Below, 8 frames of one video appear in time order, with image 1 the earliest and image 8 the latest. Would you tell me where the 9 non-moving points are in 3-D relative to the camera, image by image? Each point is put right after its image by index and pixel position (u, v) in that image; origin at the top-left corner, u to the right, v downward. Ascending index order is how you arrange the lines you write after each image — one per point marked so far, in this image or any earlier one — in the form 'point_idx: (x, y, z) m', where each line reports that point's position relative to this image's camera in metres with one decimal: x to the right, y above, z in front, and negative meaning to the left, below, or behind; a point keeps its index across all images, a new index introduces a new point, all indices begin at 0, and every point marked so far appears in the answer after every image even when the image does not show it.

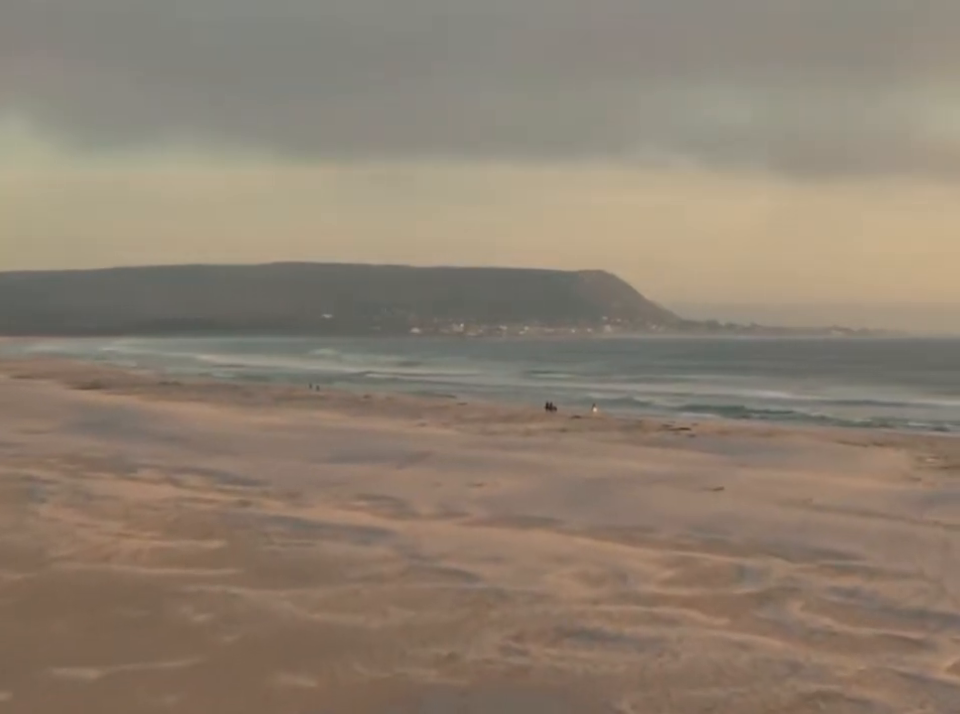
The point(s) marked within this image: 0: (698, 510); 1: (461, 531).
0: (+2.1, -1.5, +13.8) m
1: (-0.2, -1.6, +13.4) m
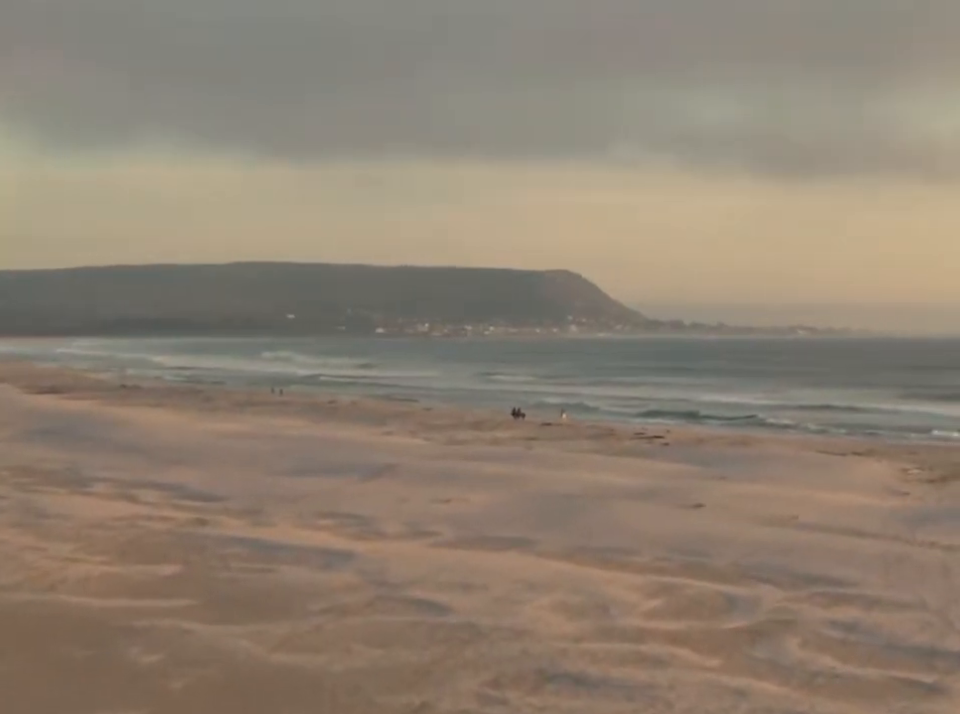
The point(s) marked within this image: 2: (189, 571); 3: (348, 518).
0: (+1.8, -1.6, +13.1) m
1: (-0.5, -1.8, +12.6) m
2: (-2.5, -1.9, +12.2) m
3: (-1.4, -1.7, +15.0) m
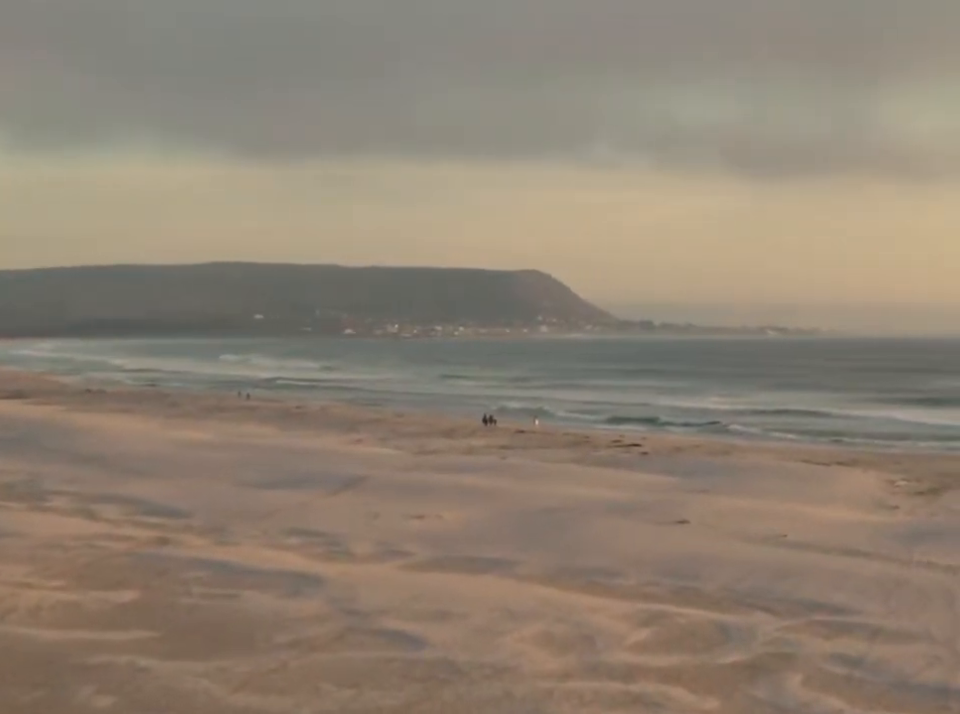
0: (+1.6, -1.7, +12.5) m
1: (-0.7, -1.9, +12.0) m
2: (-2.7, -2.0, +11.5) m
3: (-1.7, -1.8, +14.4) m
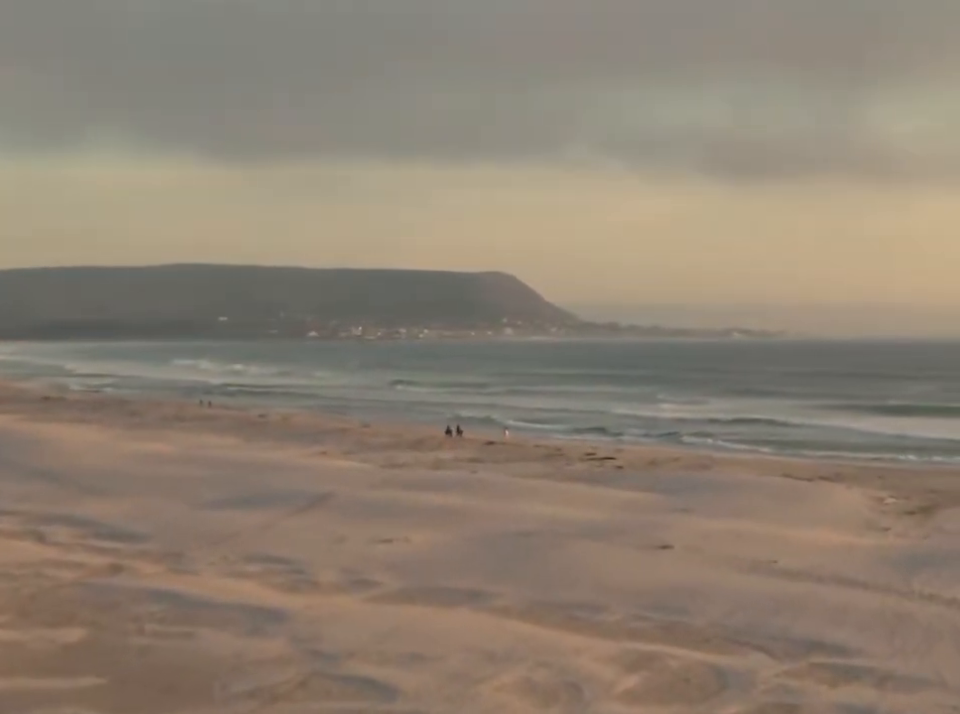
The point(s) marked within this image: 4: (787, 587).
0: (+1.4, -1.8, +11.8) m
1: (-0.9, -2.0, +11.2) m
2: (-2.9, -2.1, +10.7) m
3: (-1.9, -2.0, +13.6) m
4: (+2.4, -1.8, +11.1) m
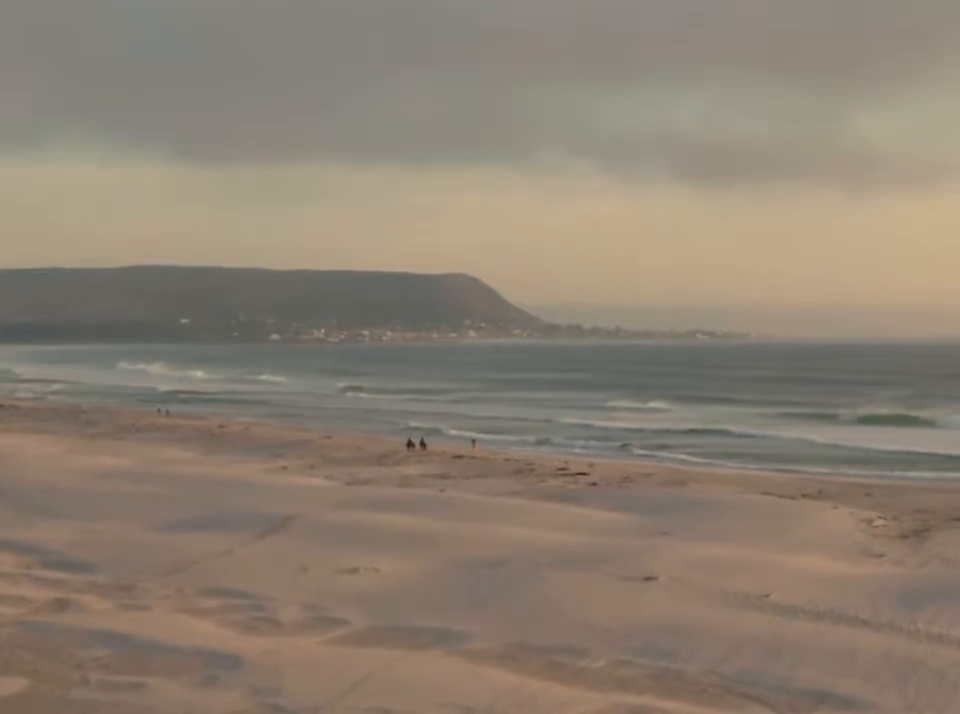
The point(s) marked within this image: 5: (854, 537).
0: (+1.2, -2.0, +11.0) m
1: (-1.1, -2.2, +10.4) m
2: (-3.1, -2.3, +9.8) m
3: (-2.2, -2.2, +12.7) m
4: (+2.2, -2.0, +10.4) m
5: (+3.8, -1.8, +14.1) m
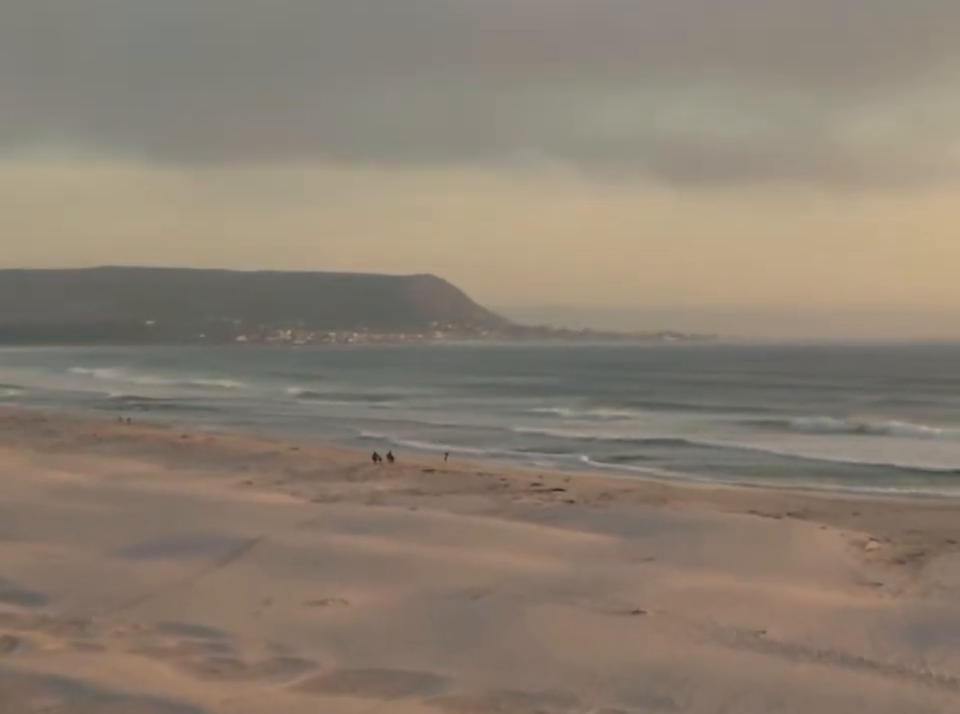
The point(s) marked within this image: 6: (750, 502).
0: (+1.0, -2.2, +10.3) m
1: (-1.2, -2.4, +9.6) m
2: (-3.2, -2.5, +9.0) m
3: (-2.4, -2.4, +11.9) m
4: (+2.1, -2.1, +9.7) m
5: (+3.5, -2.0, +13.4) m
6: (+3.6, -1.9, +18.7) m
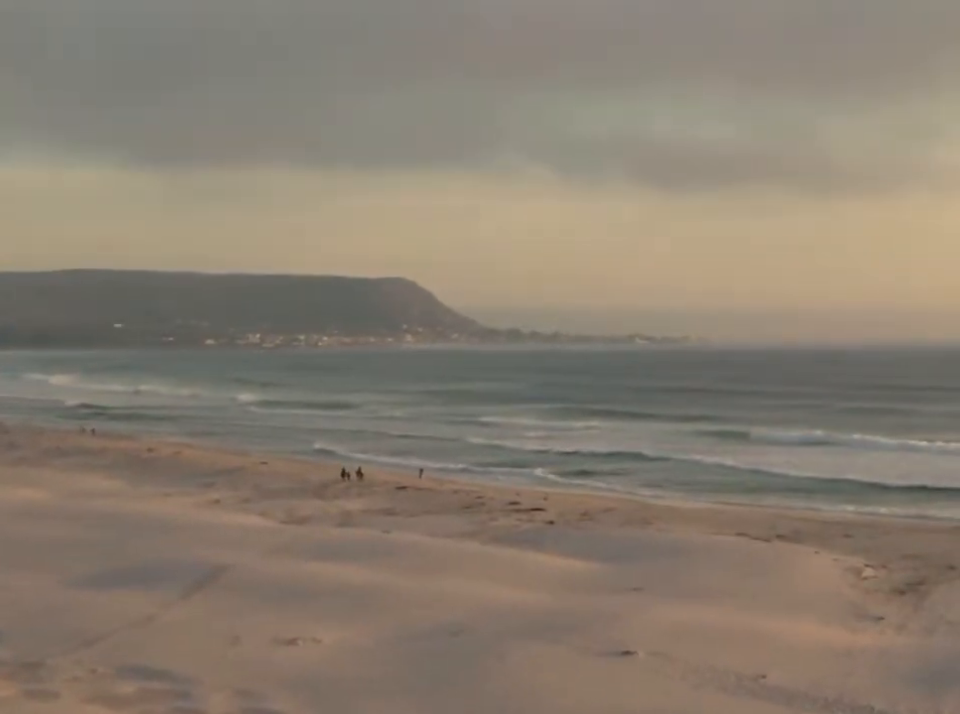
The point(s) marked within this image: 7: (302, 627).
0: (+0.9, -2.4, +9.6) m
1: (-1.3, -2.6, +8.9) m
2: (-3.3, -2.7, +8.2) m
3: (-2.6, -2.6, +11.2) m
4: (+2.0, -2.3, +9.0) m
5: (+3.3, -2.1, +12.8) m
6: (+3.3, -2.1, +18.1) m
7: (-1.6, -2.4, +12.6) m
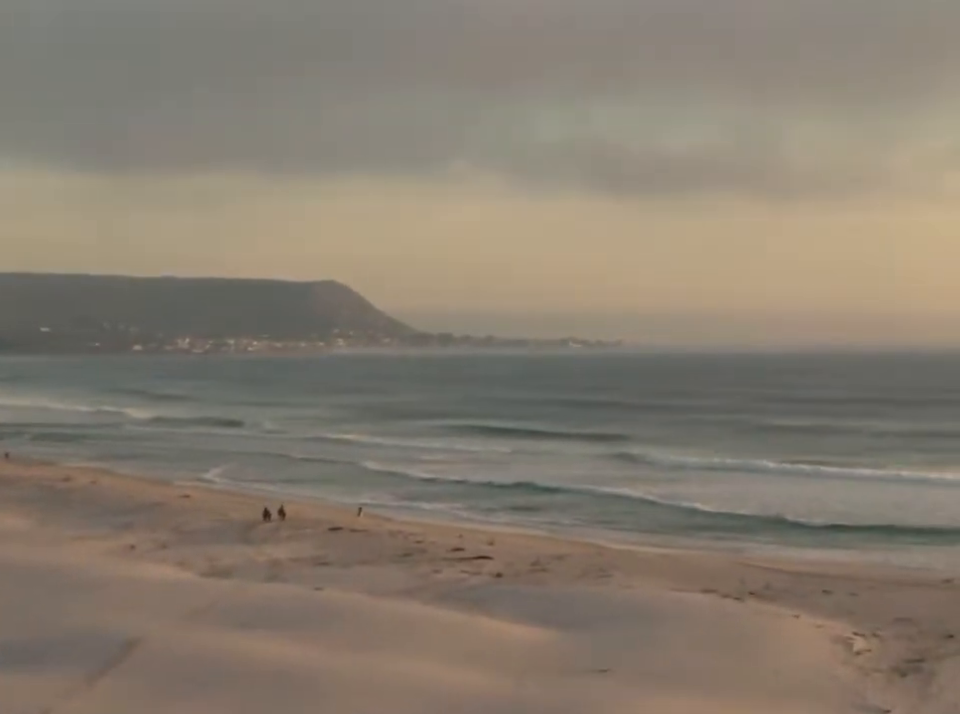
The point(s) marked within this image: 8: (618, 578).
0: (+0.6, -2.8, +8.0) m
1: (-1.5, -3.0, +7.2) m
2: (-3.5, -3.2, +6.4) m
3: (-2.9, -3.0, +9.4) m
4: (+1.7, -2.7, +7.5) m
5: (+2.9, -2.6, +11.3) m
6: (+2.6, -2.5, +16.6) m
7: (-2.0, -2.9, +10.8) m
8: (+1.7, -2.5, +16.4) m
